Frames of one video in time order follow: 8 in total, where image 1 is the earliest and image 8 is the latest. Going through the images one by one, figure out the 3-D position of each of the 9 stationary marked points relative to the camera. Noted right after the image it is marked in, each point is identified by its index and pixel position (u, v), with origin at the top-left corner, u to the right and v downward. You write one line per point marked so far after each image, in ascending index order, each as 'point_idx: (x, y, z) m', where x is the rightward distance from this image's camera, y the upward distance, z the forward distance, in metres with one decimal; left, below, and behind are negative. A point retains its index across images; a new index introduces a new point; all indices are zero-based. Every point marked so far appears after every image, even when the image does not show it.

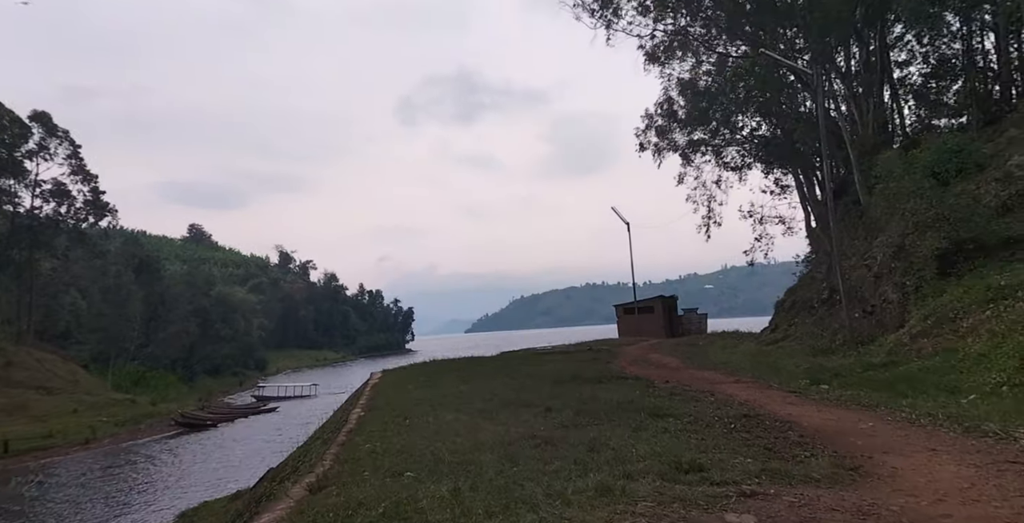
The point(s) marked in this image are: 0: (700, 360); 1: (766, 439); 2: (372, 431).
0: (+5.8, -3.0, +19.7) m
1: (+2.9, -2.1, +7.4) m
2: (-3.1, -3.6, +13.8) m
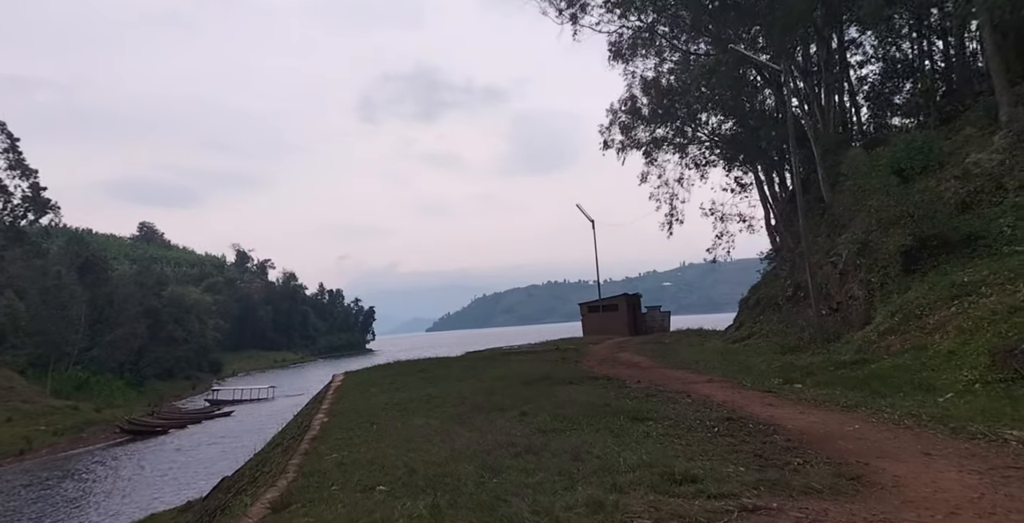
0: (+4.8, -3.0, +19.6) m
1: (+2.7, -2.1, +7.2) m
2: (-3.7, -3.7, +13.3) m
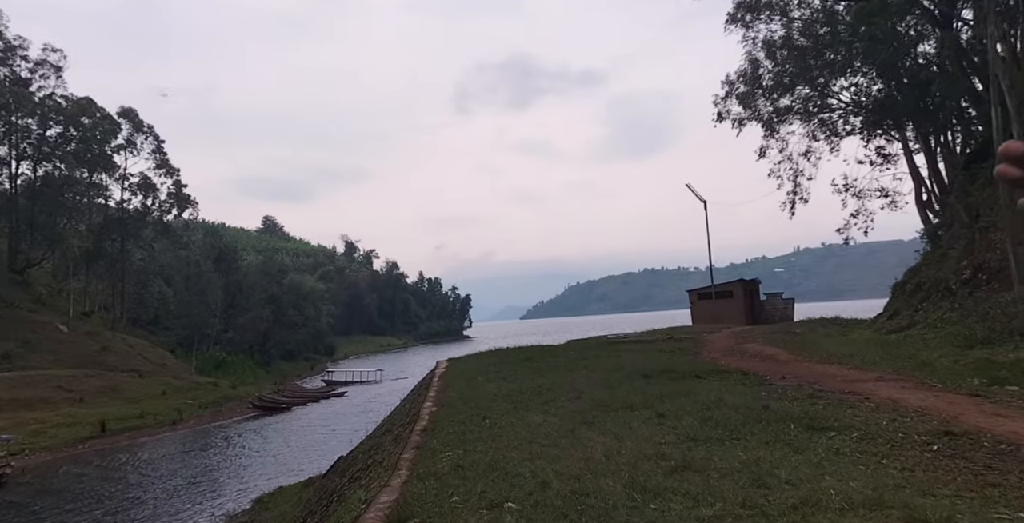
0: (+8.1, -2.4, +17.3) m
1: (+4.1, -1.8, +5.3) m
2: (-1.2, -3.3, +12.3) m
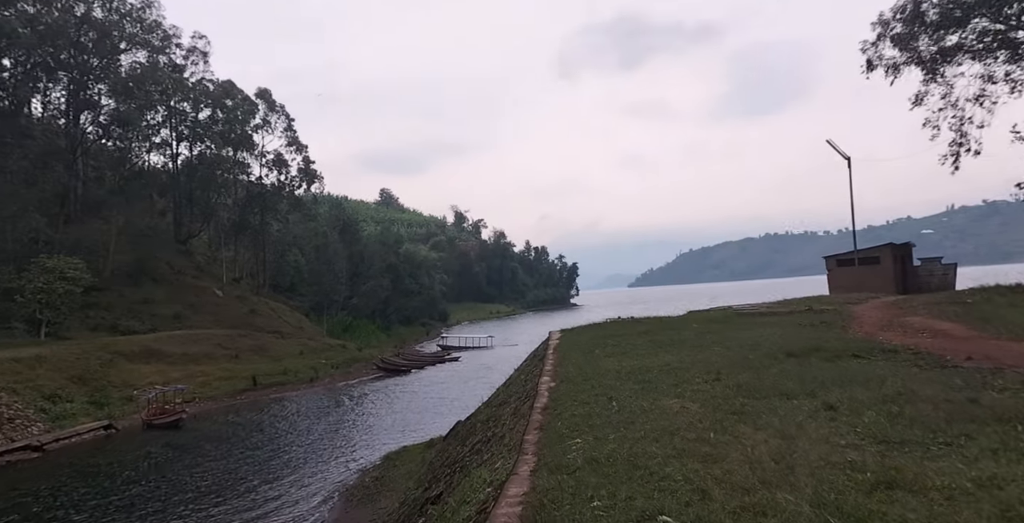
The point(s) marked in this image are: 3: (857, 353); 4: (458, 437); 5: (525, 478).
0: (+11.1, -1.5, +14.7) m
1: (+5.2, -1.5, +3.6) m
2: (+1.1, -2.8, +11.4) m
3: (+7.0, -1.9, +13.1) m
4: (-1.6, -4.9, +17.7) m
5: (+0.2, -2.8, +8.3) m
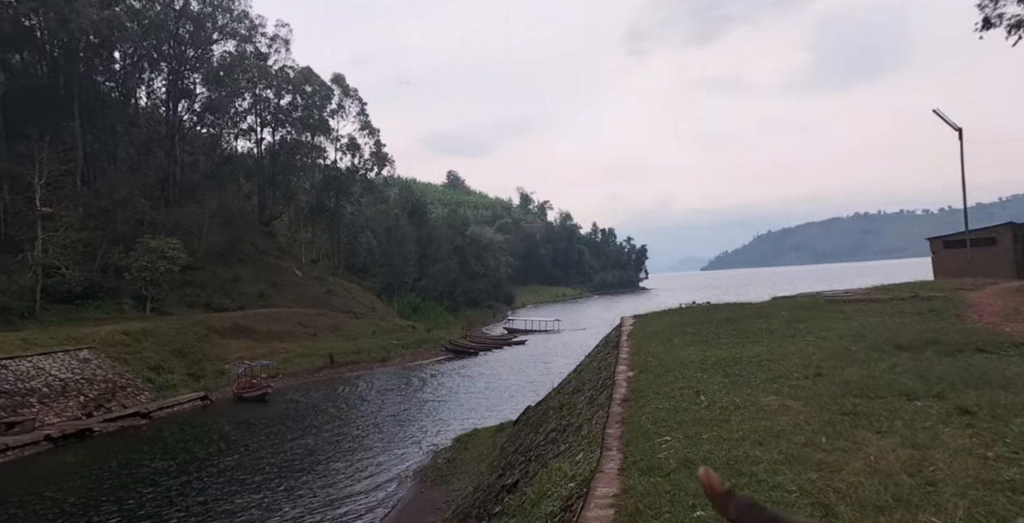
0: (+12.7, -1.2, +13.0) m
1: (+5.7, -1.5, +2.5) m
2: (+2.5, -2.5, +10.7) m
3: (+8.6, -1.6, +11.8) m
4: (+0.4, -4.5, +17.4) m
5: (+1.2, -2.6, +7.8) m
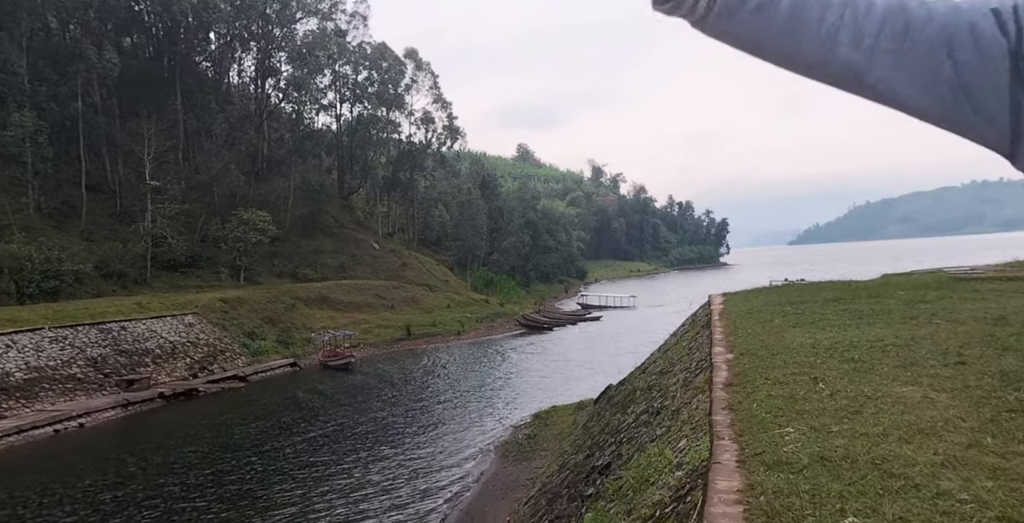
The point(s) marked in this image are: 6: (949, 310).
0: (+14.6, -0.9, +11.0) m
1: (+6.4, -1.5, +1.4) m
2: (+4.1, -2.1, +10.0) m
3: (+10.3, -1.3, +10.3) m
4: (+2.8, -3.8, +16.9) m
5: (+2.5, -2.3, +7.2) m
6: (+9.3, -1.3, +12.9) m
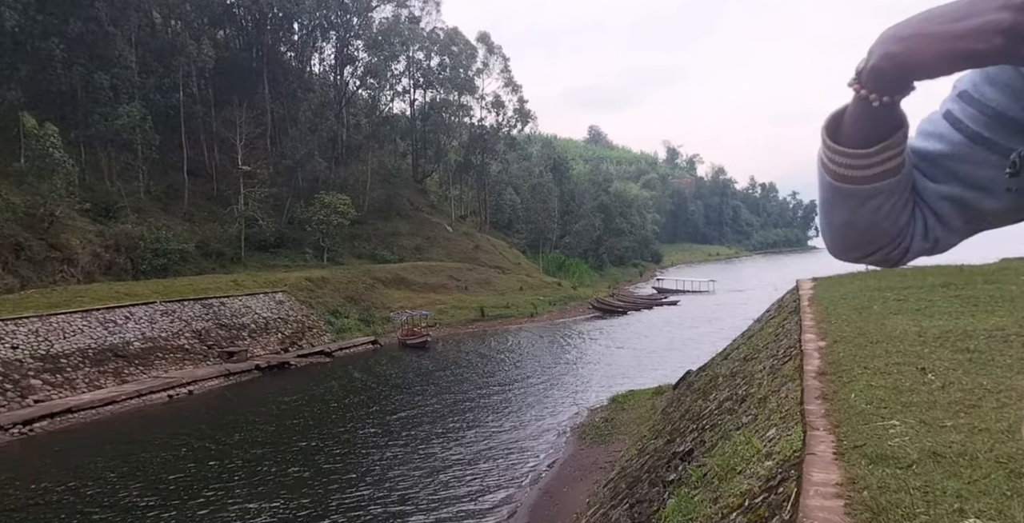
0: (+15.9, -0.7, +9.2) m
1: (+6.7, -1.5, +0.6) m
2: (+5.4, -1.9, +9.4) m
3: (+11.5, -1.1, +9.0) m
4: (+4.9, -3.4, +16.5) m
5: (+3.5, -2.1, +6.8) m
6: (+10.9, -1.0, +11.6) m
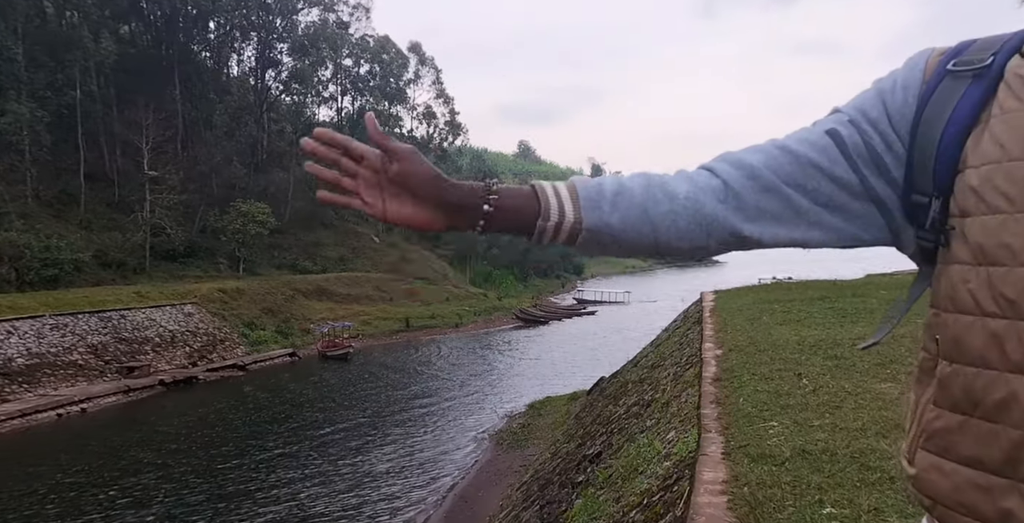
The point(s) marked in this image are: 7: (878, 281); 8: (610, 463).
0: (+14.5, -1.0, +11.2) m
1: (+6.3, -1.5, +1.6) m
2: (+4.0, -2.1, +10.2) m
3: (+10.2, -1.3, +10.5) m
4: (+2.7, -3.7, +17.1) m
5: (+2.4, -2.3, +7.4) m
6: (+9.2, -1.3, +13.0) m
7: (+11.5, -0.9, +18.7) m
8: (+1.7, -3.3, +10.4) m
